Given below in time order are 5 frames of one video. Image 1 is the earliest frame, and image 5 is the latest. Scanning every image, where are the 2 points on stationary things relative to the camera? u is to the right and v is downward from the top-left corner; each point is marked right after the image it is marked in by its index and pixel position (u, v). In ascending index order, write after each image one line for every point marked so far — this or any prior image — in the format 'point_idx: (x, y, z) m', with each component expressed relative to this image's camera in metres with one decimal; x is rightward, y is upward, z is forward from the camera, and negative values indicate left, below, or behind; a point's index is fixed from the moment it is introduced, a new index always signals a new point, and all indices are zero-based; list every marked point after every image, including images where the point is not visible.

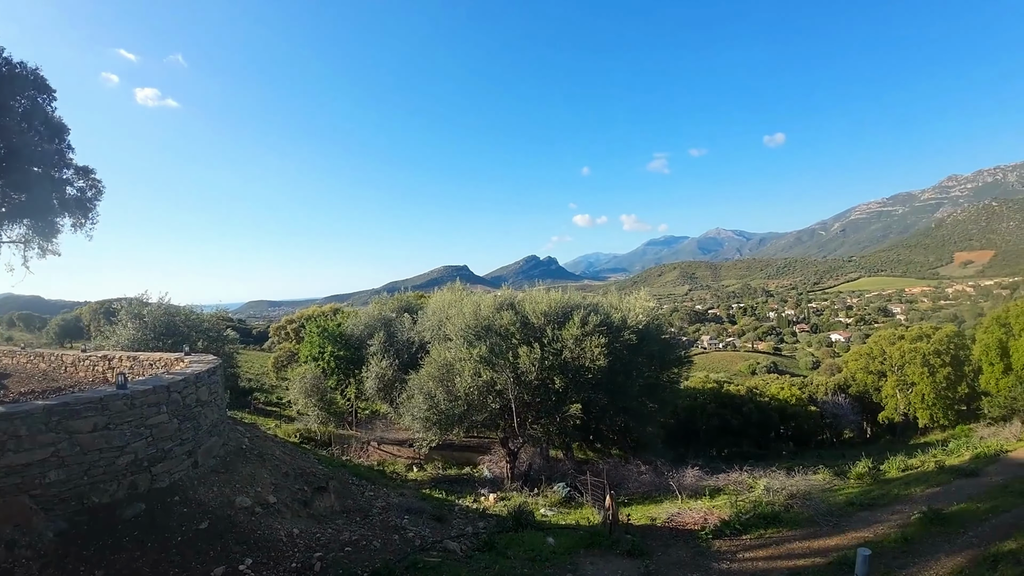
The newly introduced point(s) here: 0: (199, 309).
0: (-11.4, -0.8, +15.6) m
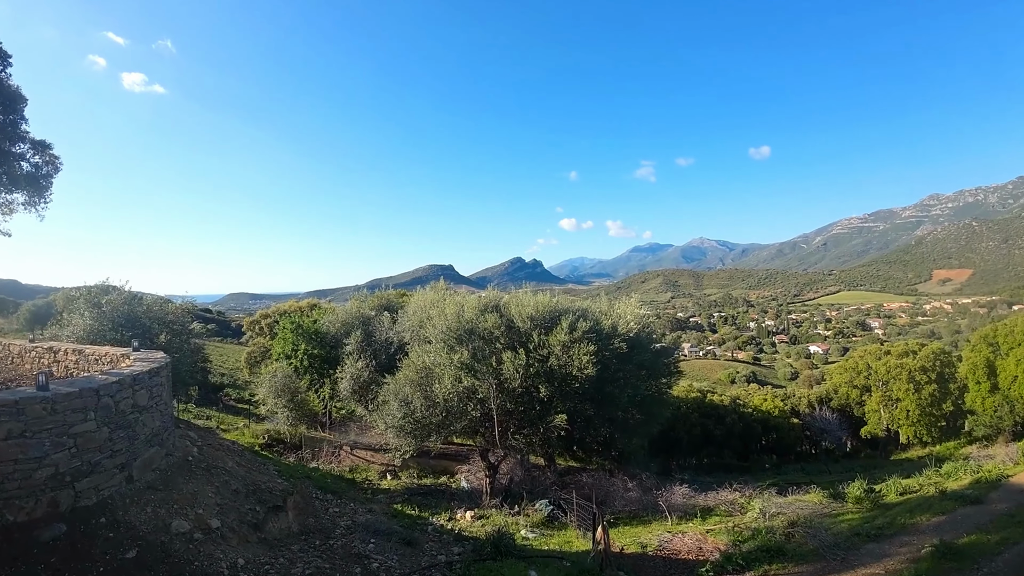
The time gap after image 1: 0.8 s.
0: (-11.9, -0.4, +14.6) m
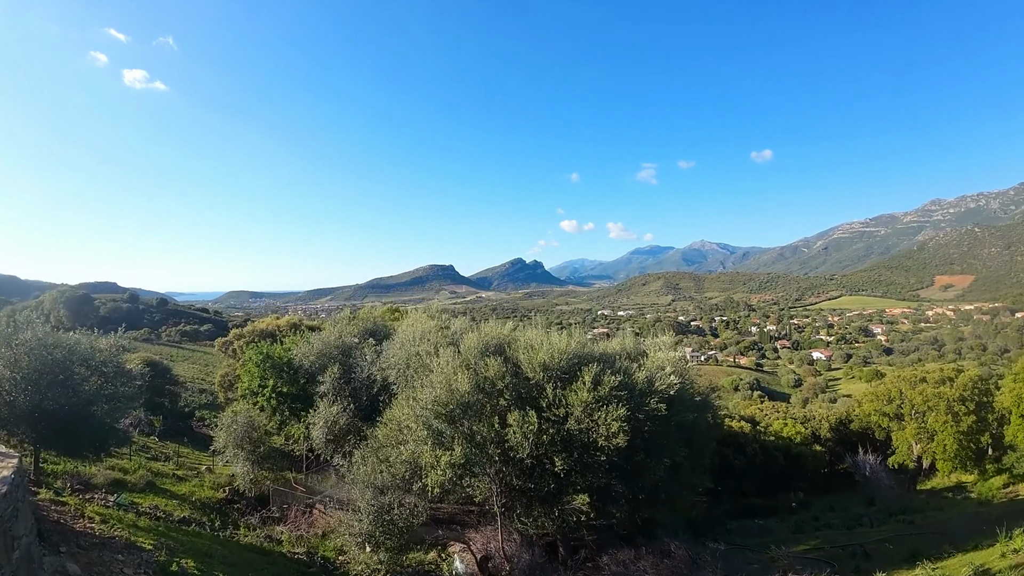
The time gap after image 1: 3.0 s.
0: (-11.7, -1.2, +12.3) m
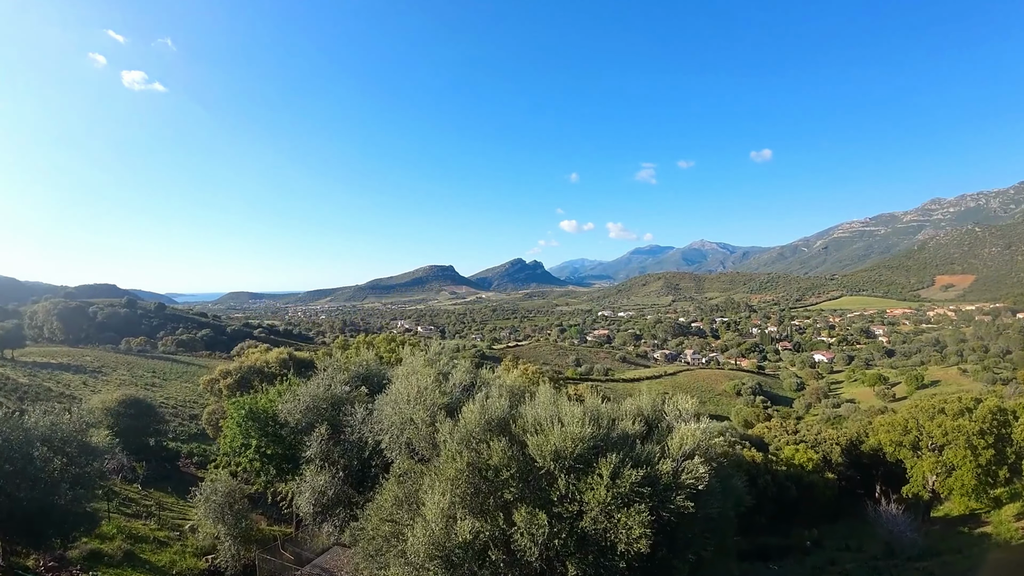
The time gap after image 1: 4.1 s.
0: (-11.6, -2.8, +11.3) m
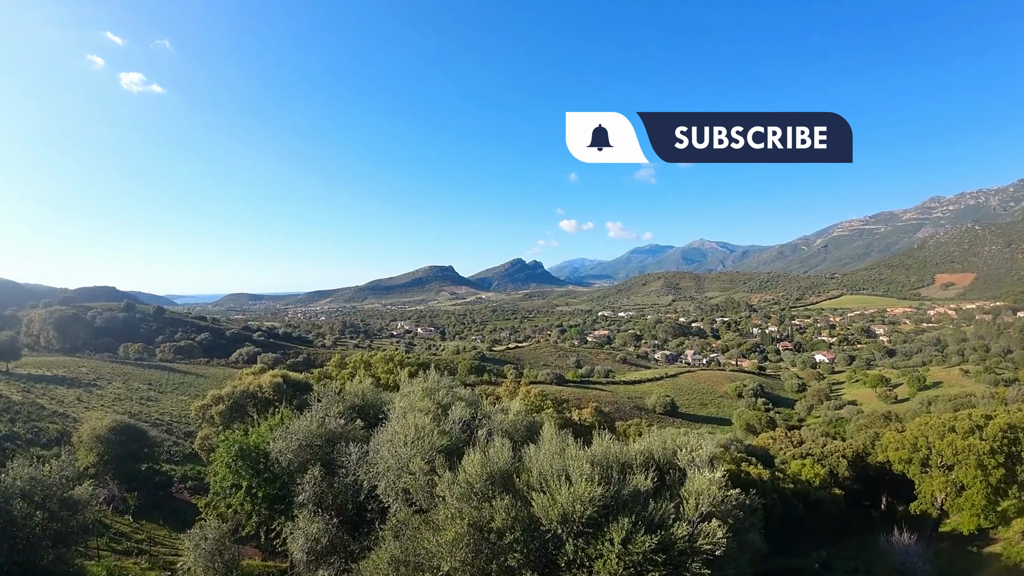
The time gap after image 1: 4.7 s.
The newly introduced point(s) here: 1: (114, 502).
0: (-11.5, -3.7, +10.8) m
1: (-16.0, -8.6, +17.7) m
